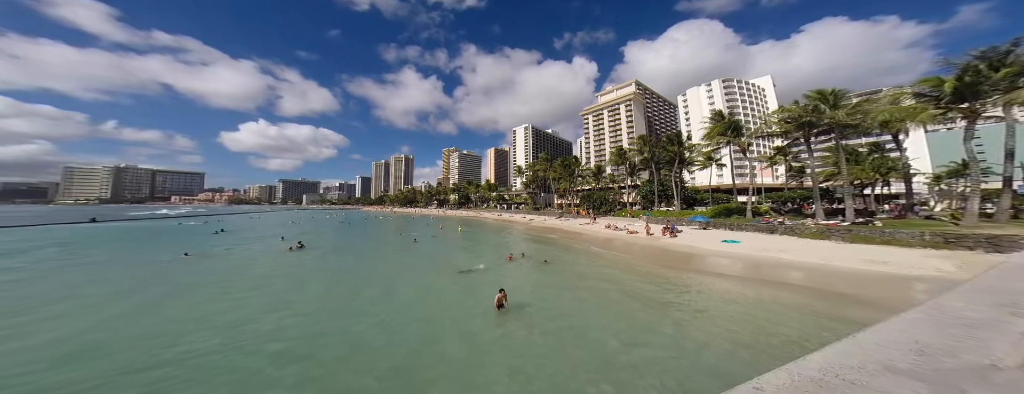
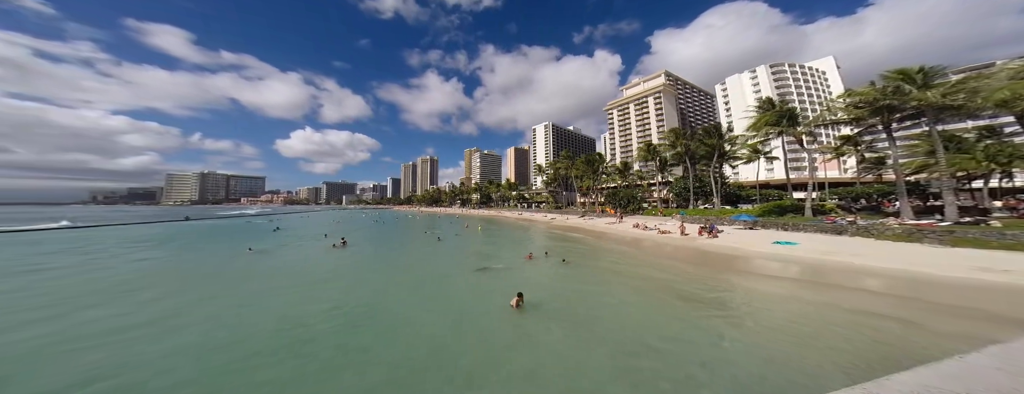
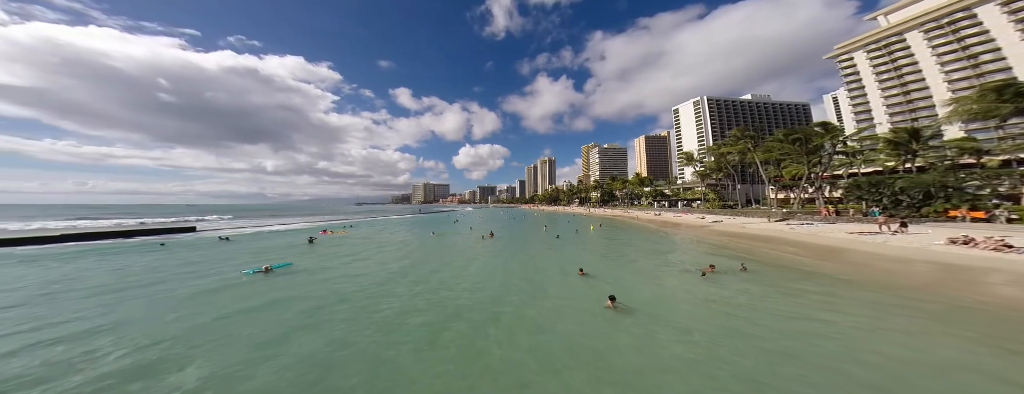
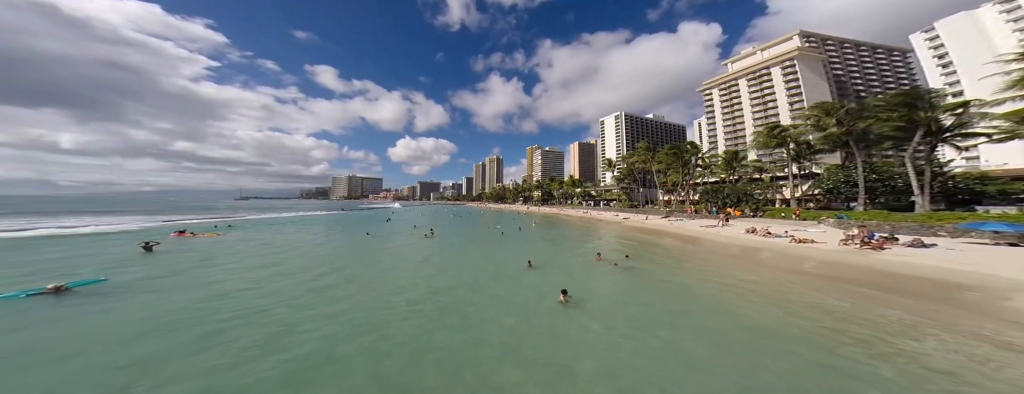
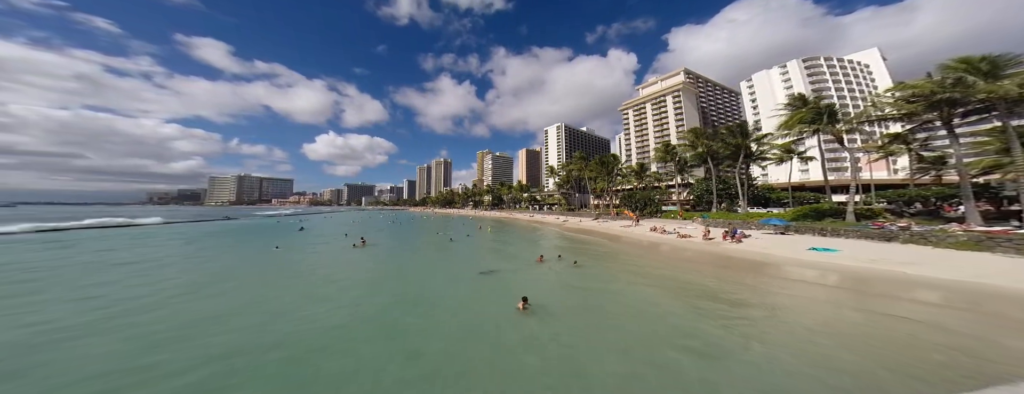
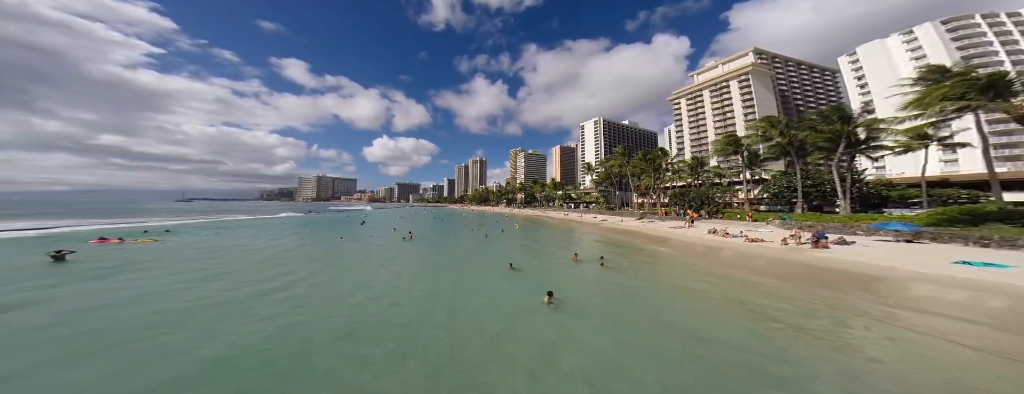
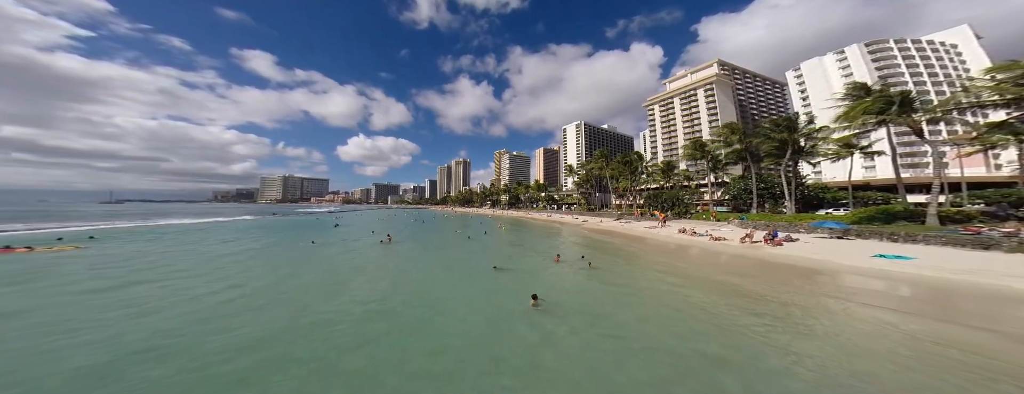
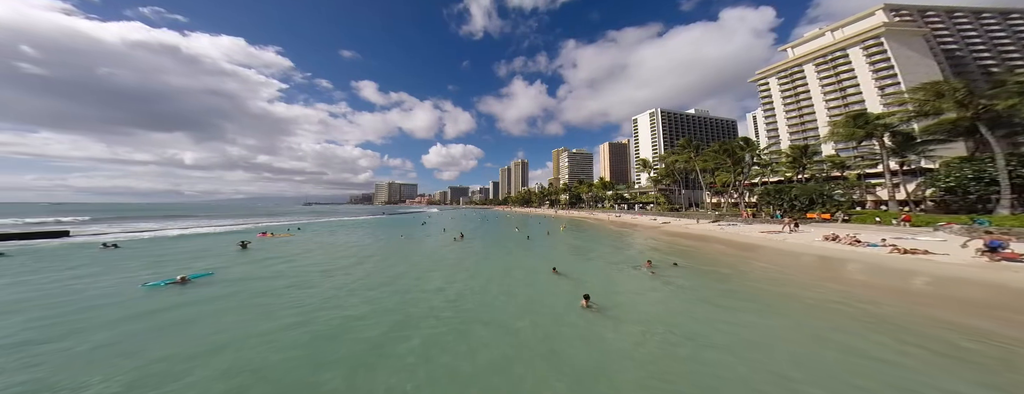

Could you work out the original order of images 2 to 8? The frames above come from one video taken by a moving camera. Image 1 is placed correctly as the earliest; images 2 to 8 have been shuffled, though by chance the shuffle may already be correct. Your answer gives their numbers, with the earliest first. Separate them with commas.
2, 5, 7, 6, 4, 8, 3
